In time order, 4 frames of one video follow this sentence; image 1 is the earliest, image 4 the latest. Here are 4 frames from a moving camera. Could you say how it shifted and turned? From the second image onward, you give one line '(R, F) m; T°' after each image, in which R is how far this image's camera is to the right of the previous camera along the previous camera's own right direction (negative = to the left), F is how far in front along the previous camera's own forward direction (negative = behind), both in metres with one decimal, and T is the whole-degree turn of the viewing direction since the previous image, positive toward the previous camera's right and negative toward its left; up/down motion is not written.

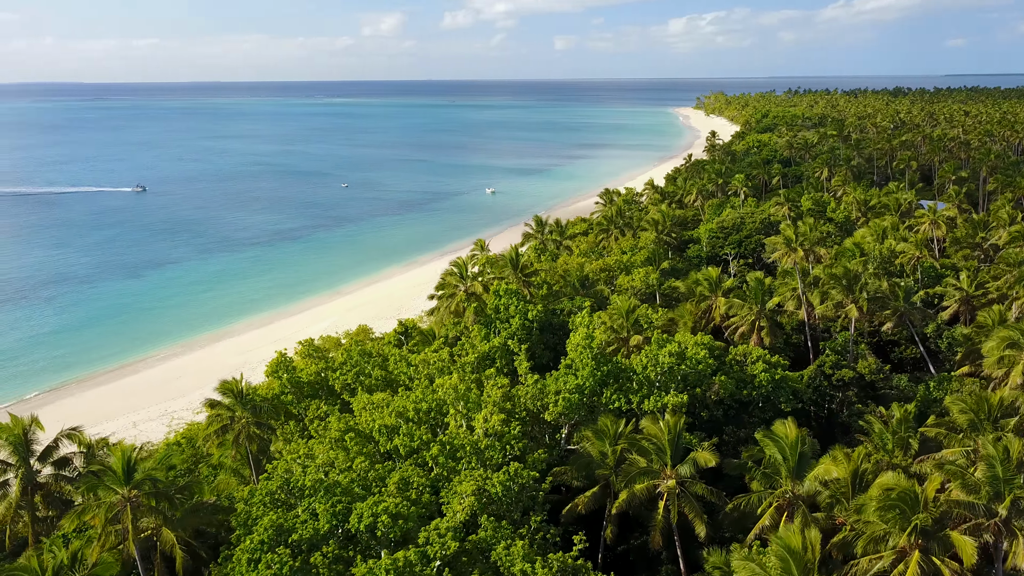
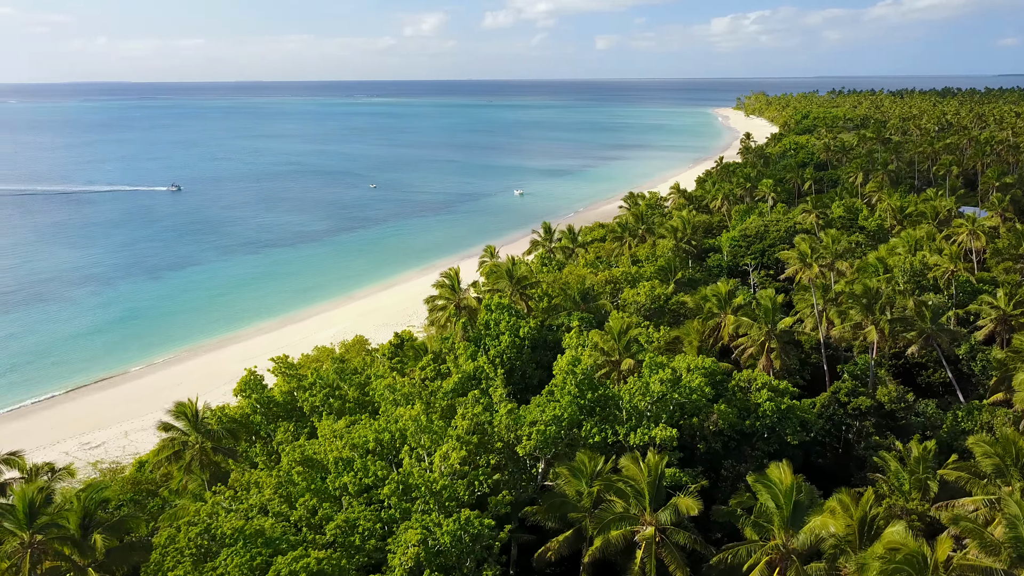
(+1.7, +1.9) m; -3°
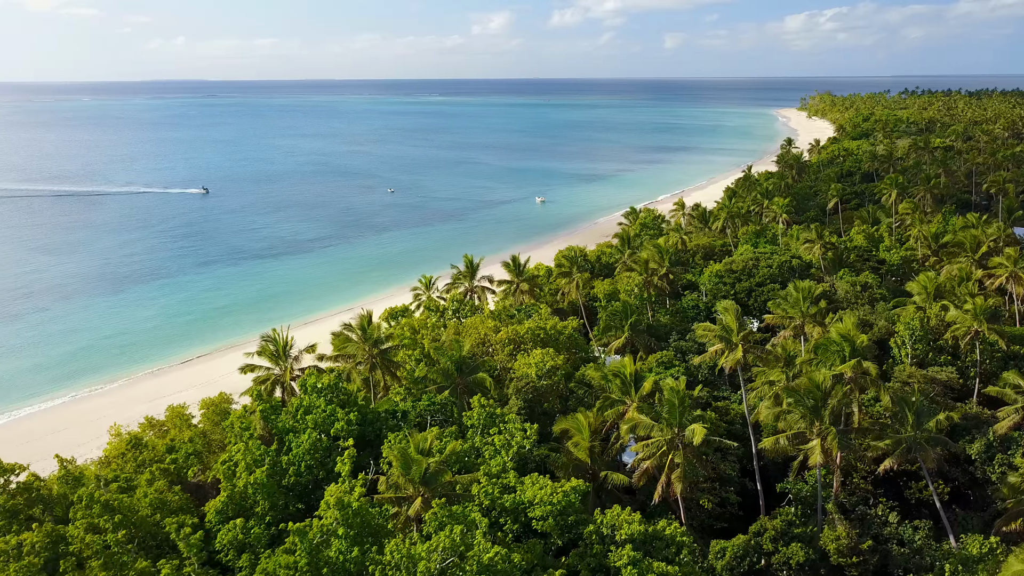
(+6.5, +8.0) m; -4°
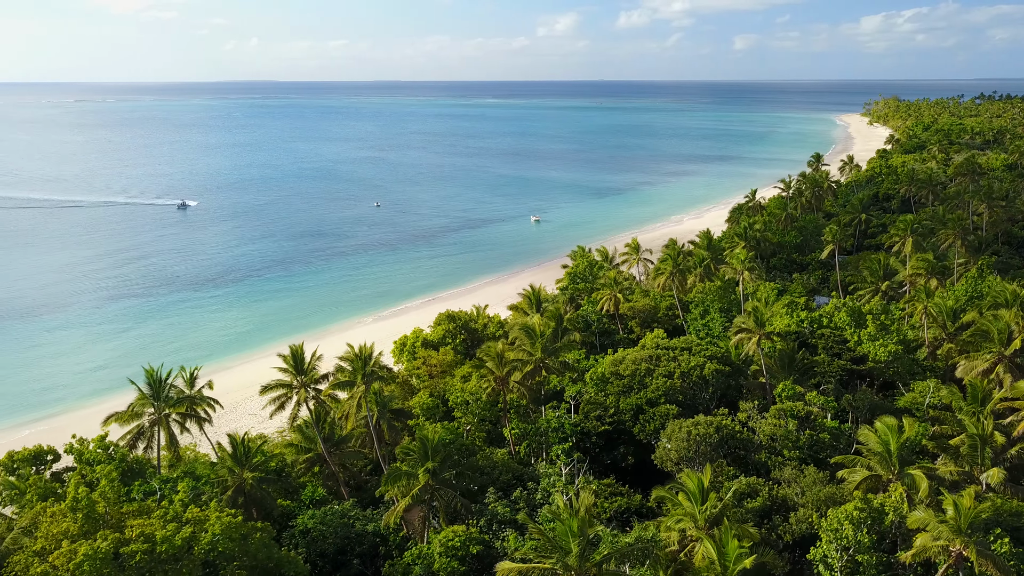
(+9.7, +13.5) m; -4°
